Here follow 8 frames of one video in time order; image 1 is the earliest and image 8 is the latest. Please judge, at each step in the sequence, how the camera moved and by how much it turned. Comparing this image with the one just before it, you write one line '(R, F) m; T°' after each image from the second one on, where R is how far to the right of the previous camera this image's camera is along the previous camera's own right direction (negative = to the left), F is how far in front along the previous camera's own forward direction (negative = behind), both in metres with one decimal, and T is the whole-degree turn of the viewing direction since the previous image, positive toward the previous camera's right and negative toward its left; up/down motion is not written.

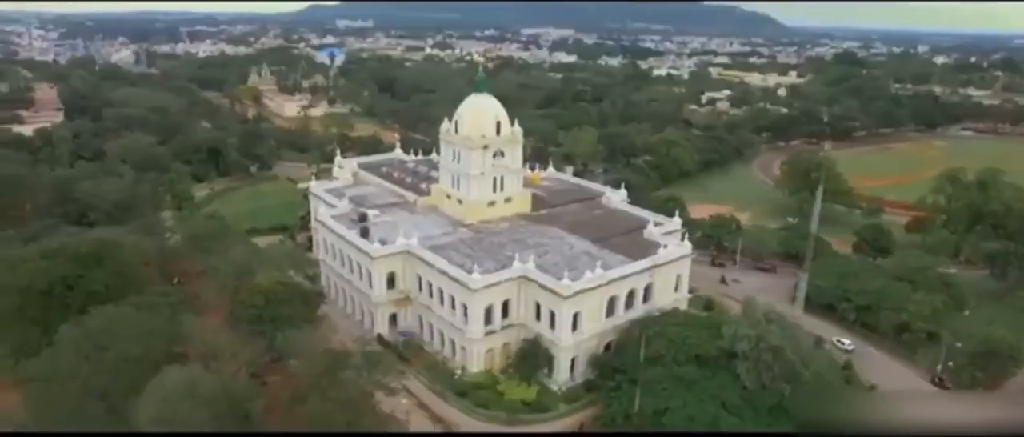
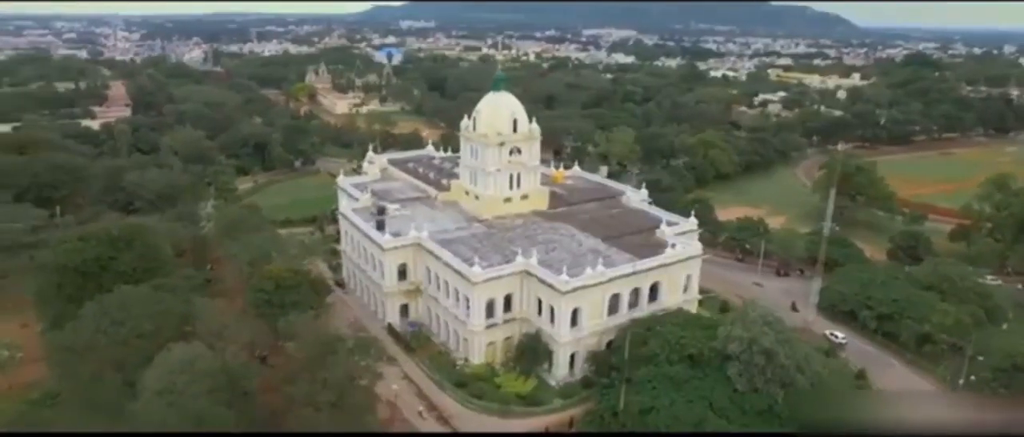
(+3.0, -0.3) m; -5°
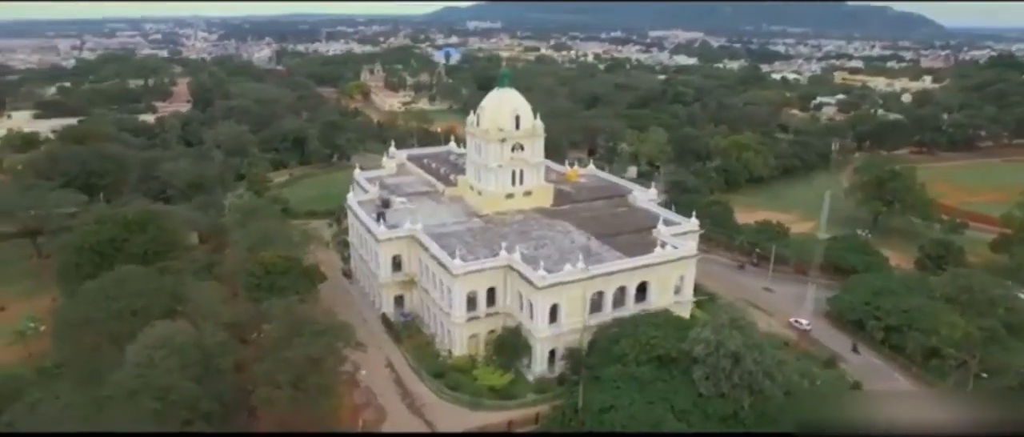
(+4.4, 0.0) m; -6°
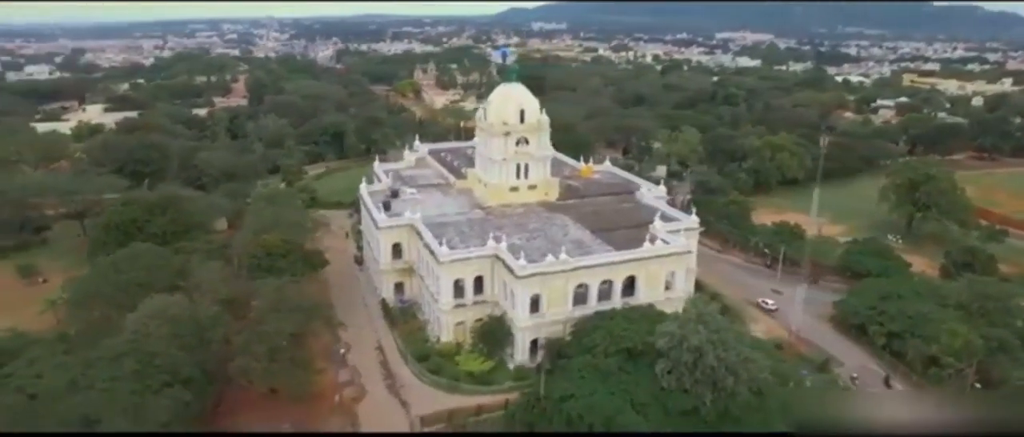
(+4.2, -0.4) m; -6°
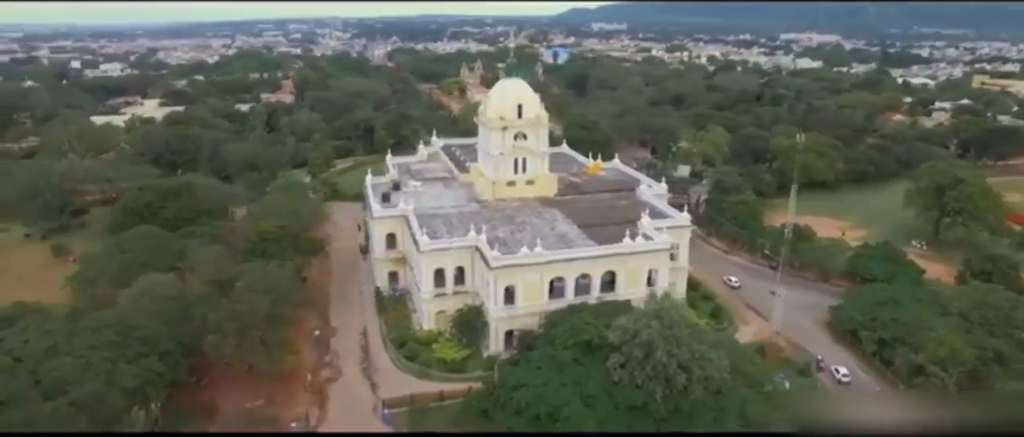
(+4.4, -0.2) m; -5°
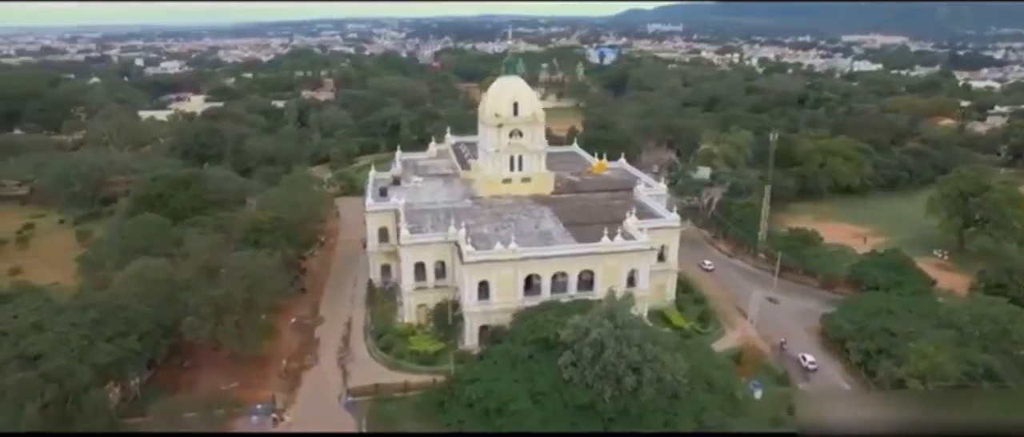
(+4.2, 0.0) m; -5°
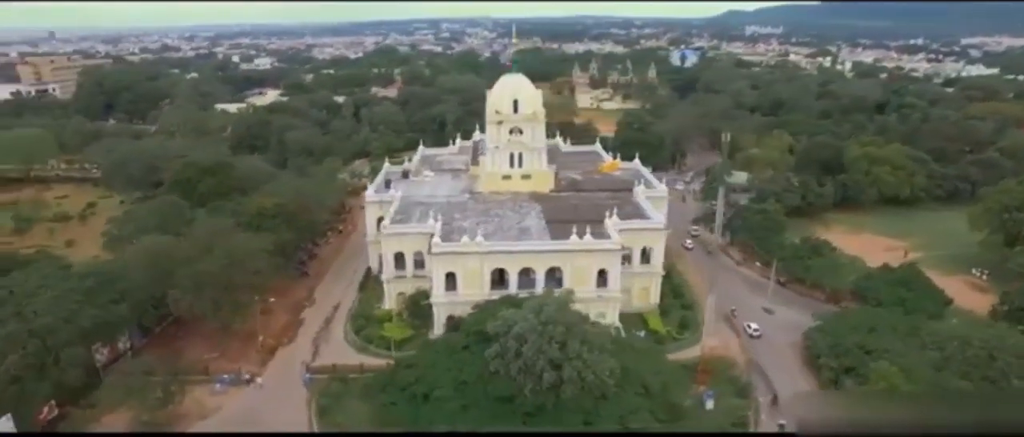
(+6.8, 0.0) m; -8°
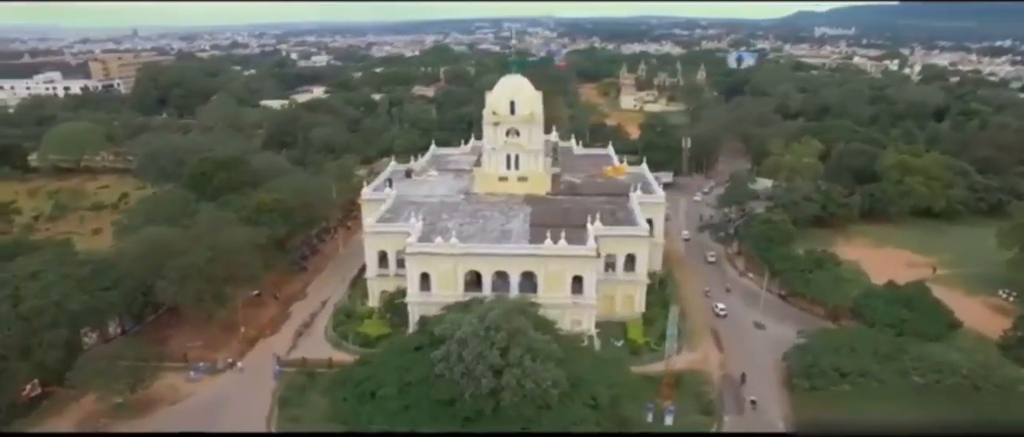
(+4.8, +0.5) m; -5°
